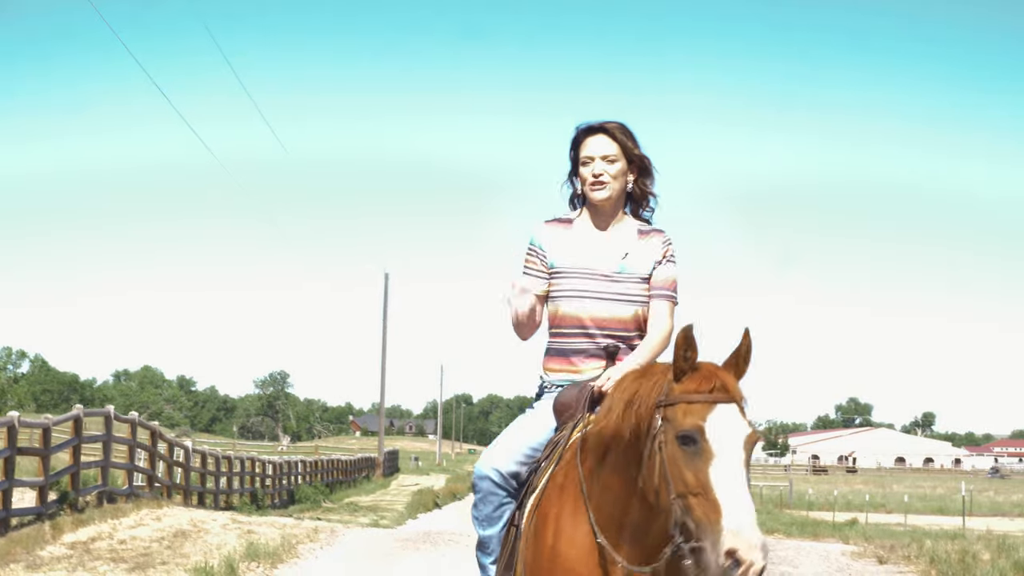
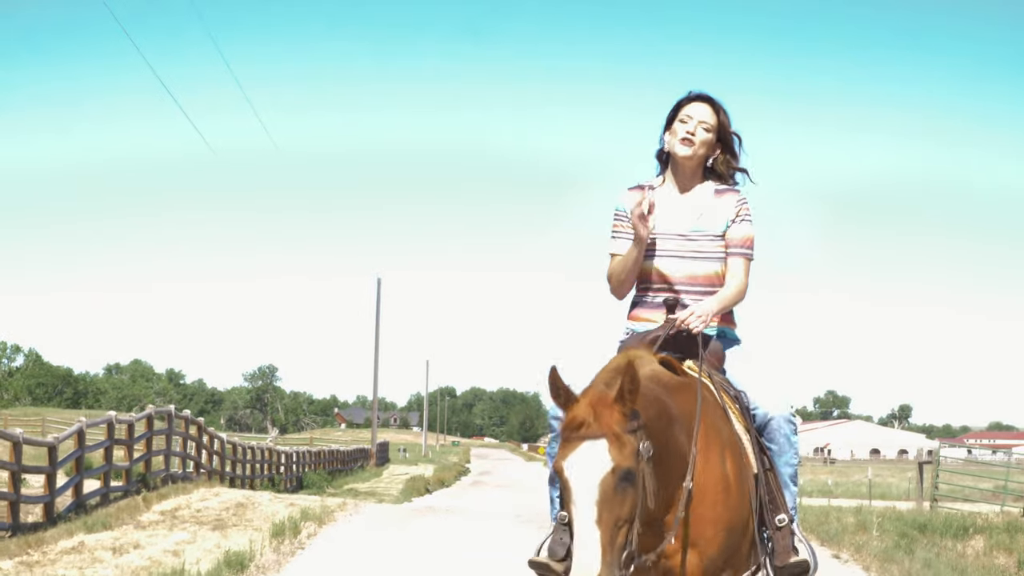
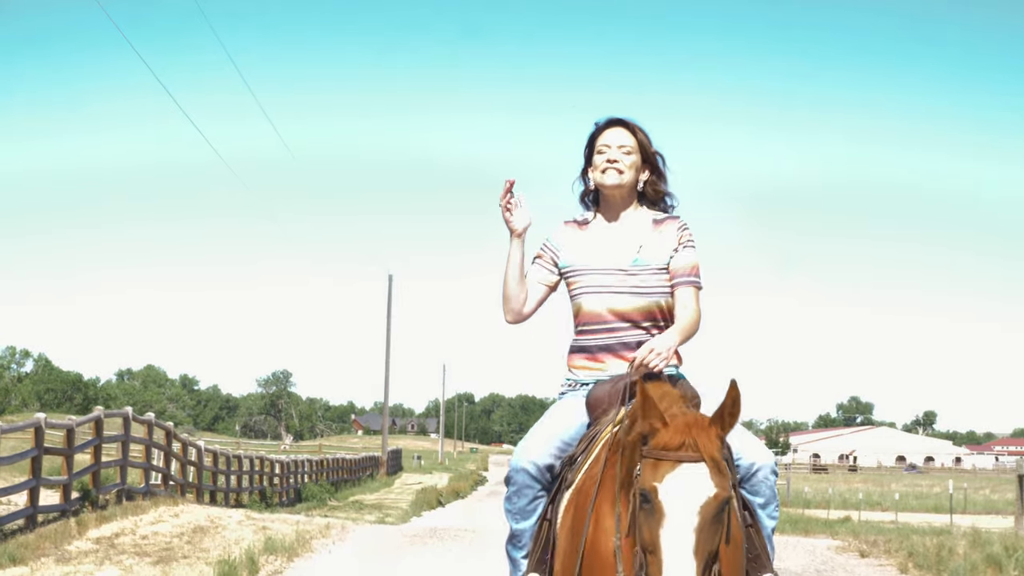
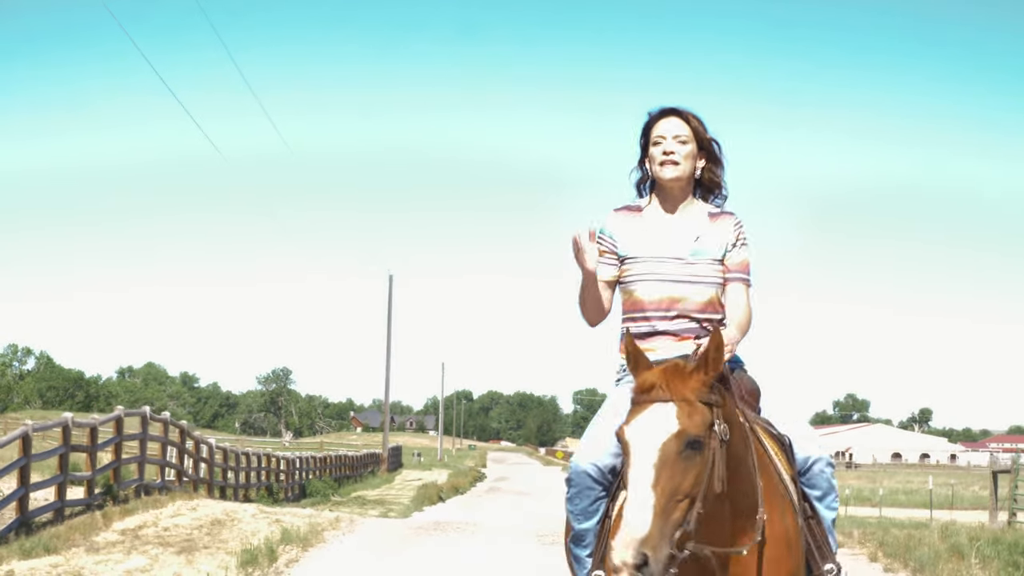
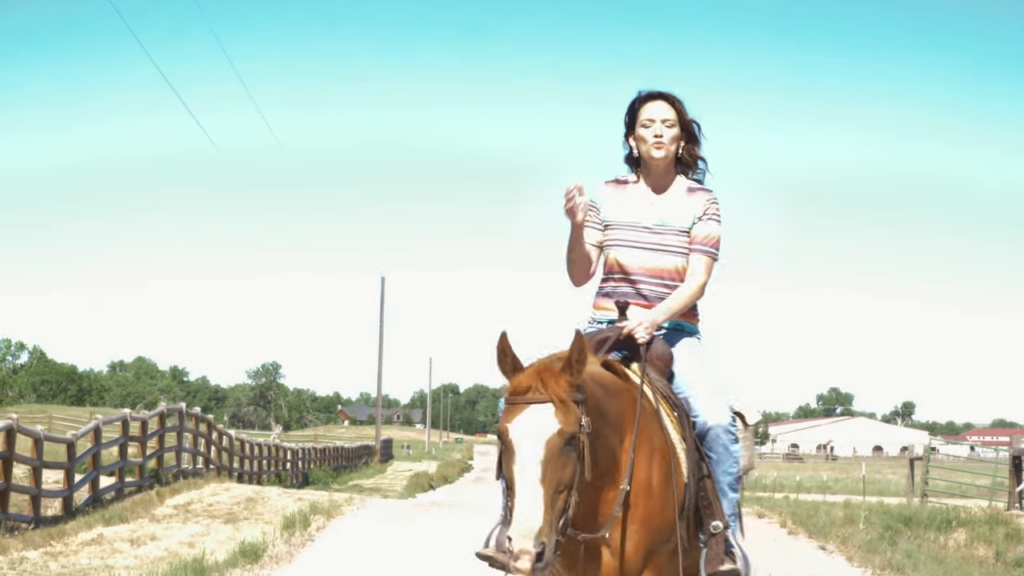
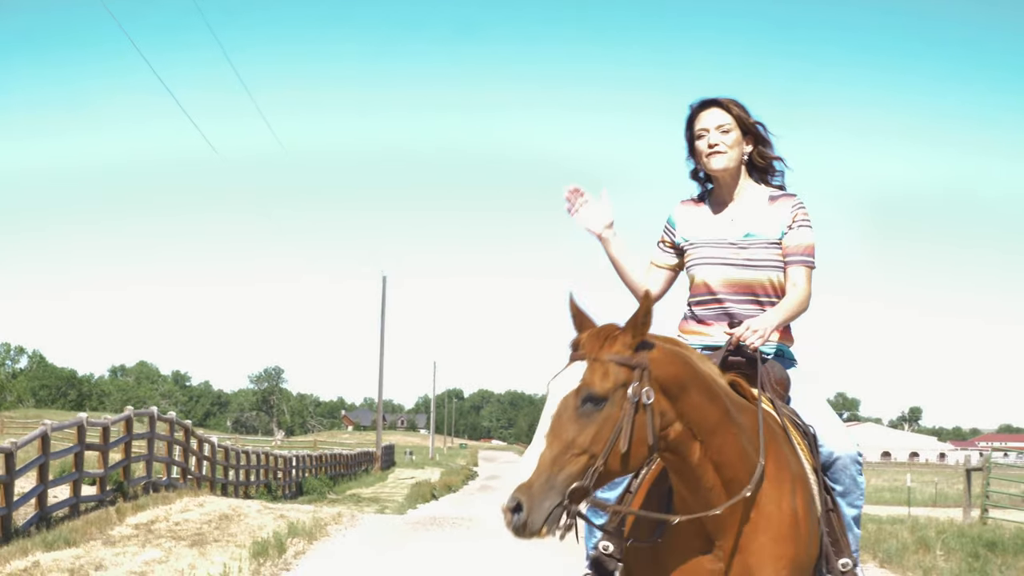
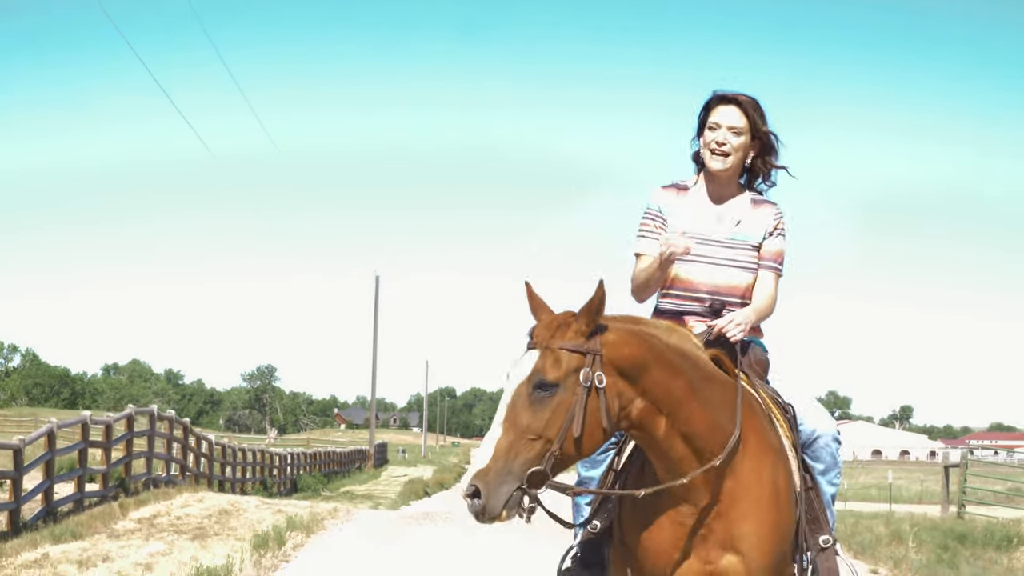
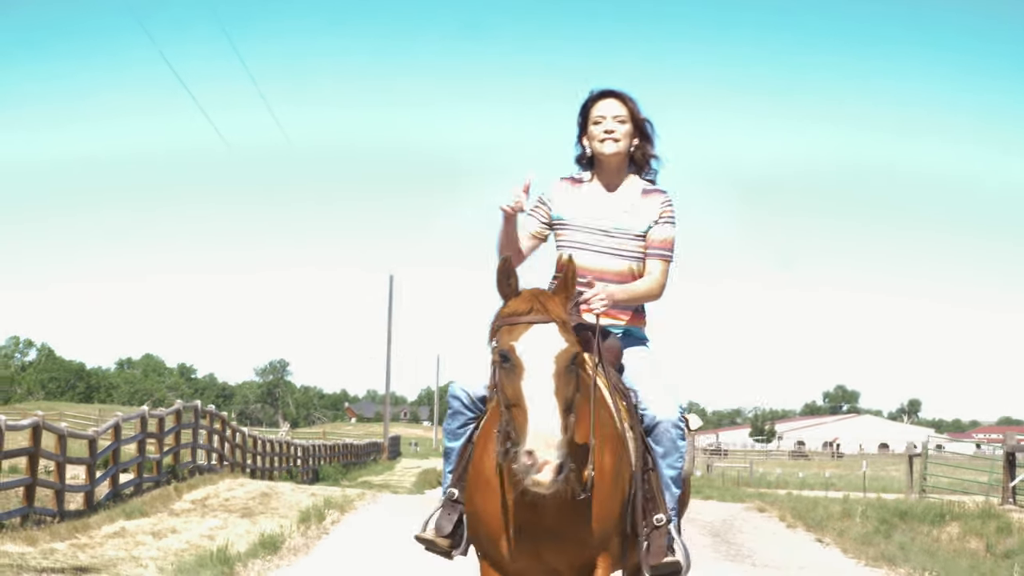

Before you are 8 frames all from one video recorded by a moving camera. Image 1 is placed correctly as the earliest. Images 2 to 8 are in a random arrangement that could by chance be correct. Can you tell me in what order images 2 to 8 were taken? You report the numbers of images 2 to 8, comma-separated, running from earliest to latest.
3, 4, 6, 7, 2, 5, 8
